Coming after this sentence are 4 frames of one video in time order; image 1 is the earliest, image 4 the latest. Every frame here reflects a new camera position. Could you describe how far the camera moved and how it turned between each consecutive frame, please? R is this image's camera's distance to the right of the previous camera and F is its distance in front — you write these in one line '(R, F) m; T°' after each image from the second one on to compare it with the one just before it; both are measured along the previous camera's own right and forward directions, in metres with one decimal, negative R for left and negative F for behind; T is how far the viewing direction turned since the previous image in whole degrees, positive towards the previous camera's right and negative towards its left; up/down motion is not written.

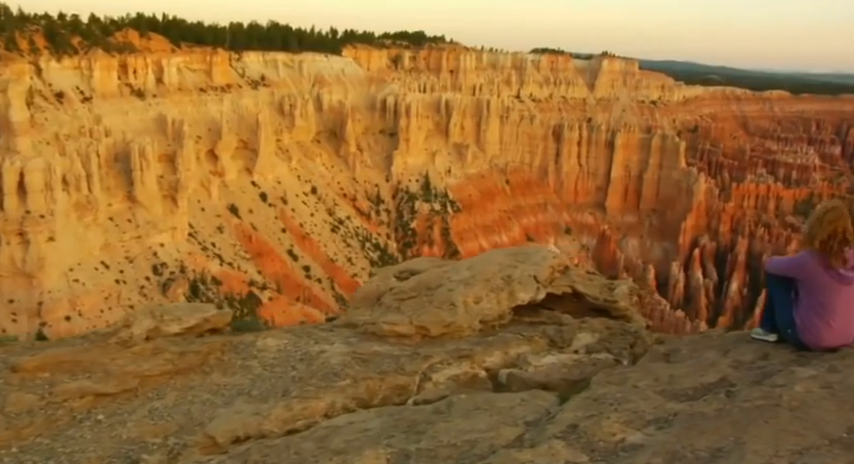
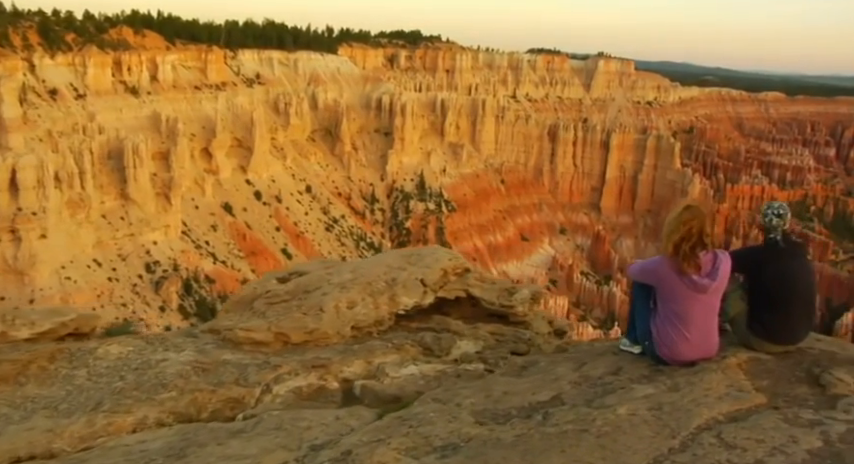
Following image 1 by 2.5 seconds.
(+1.3, +0.5) m; 0°
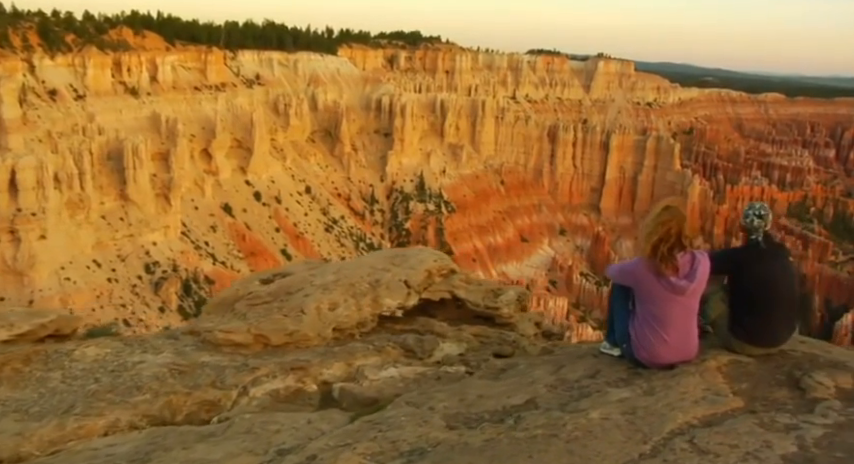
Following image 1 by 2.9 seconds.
(+0.2, +0.1) m; 0°
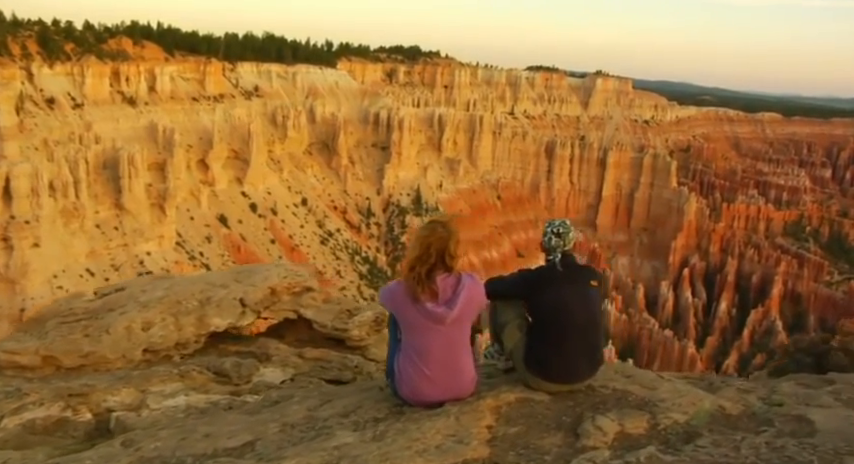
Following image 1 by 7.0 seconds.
(+1.6, +0.6) m; 0°
